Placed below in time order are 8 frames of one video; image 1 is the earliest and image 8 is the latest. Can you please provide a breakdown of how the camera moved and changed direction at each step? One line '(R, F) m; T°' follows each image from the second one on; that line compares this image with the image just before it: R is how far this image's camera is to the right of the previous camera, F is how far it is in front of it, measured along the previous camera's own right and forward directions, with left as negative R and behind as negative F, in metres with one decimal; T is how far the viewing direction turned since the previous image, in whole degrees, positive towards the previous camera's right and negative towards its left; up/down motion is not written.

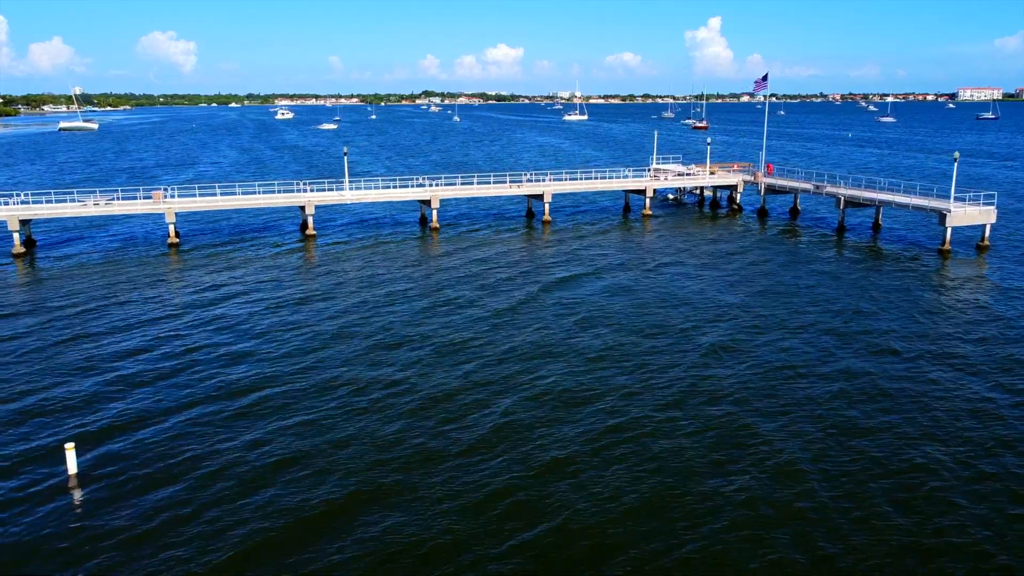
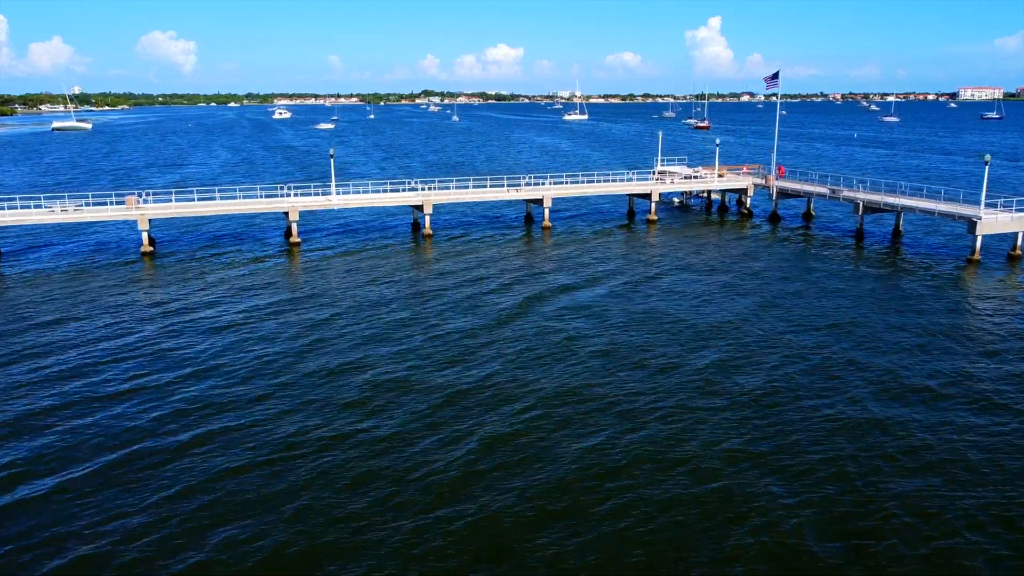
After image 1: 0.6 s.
(+0.2, +2.7) m; 0°
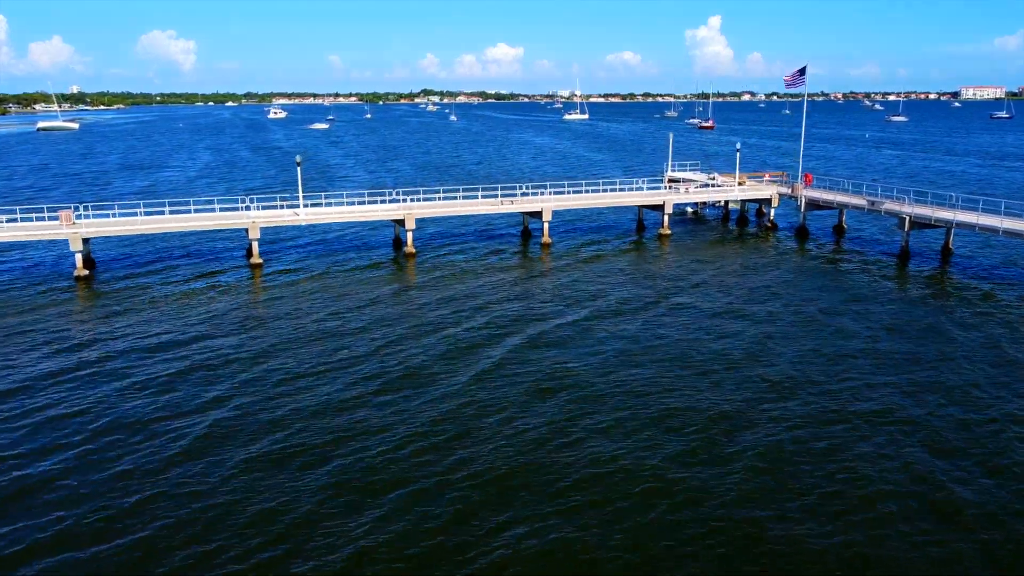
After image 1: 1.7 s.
(+0.4, +5.6) m; 0°
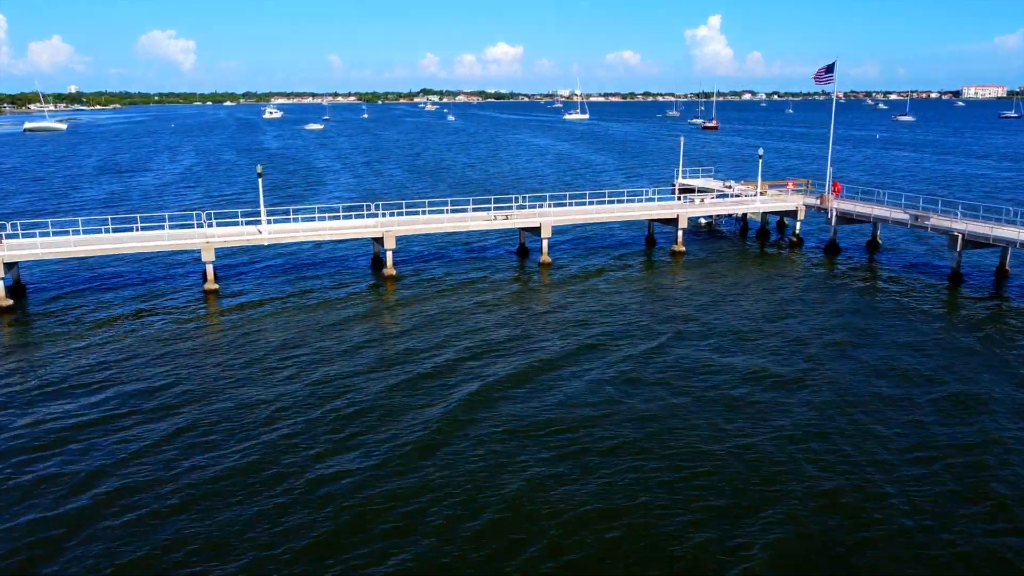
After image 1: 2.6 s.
(+0.4, +4.8) m; 0°
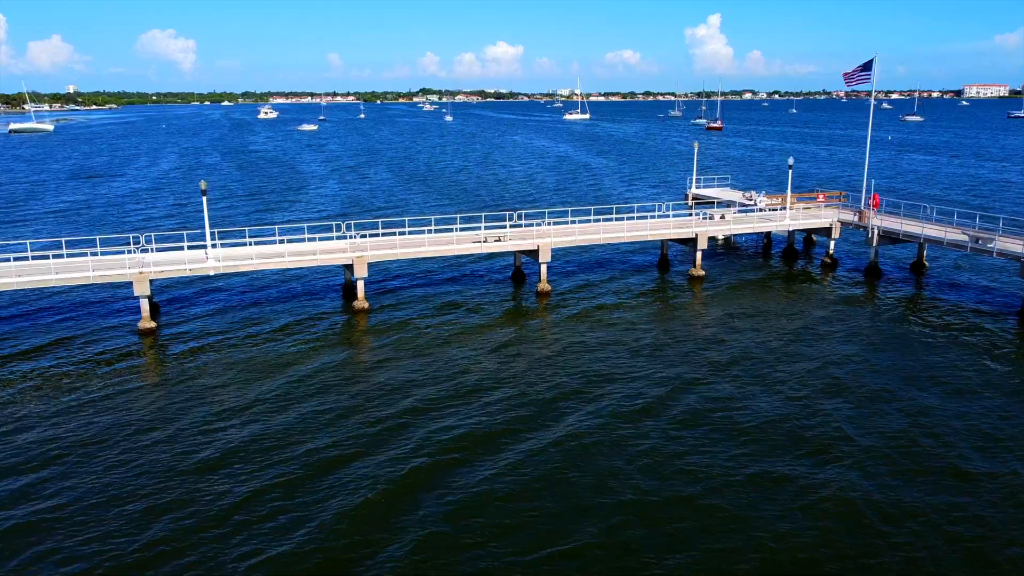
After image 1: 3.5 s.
(+0.4, +5.1) m; 0°
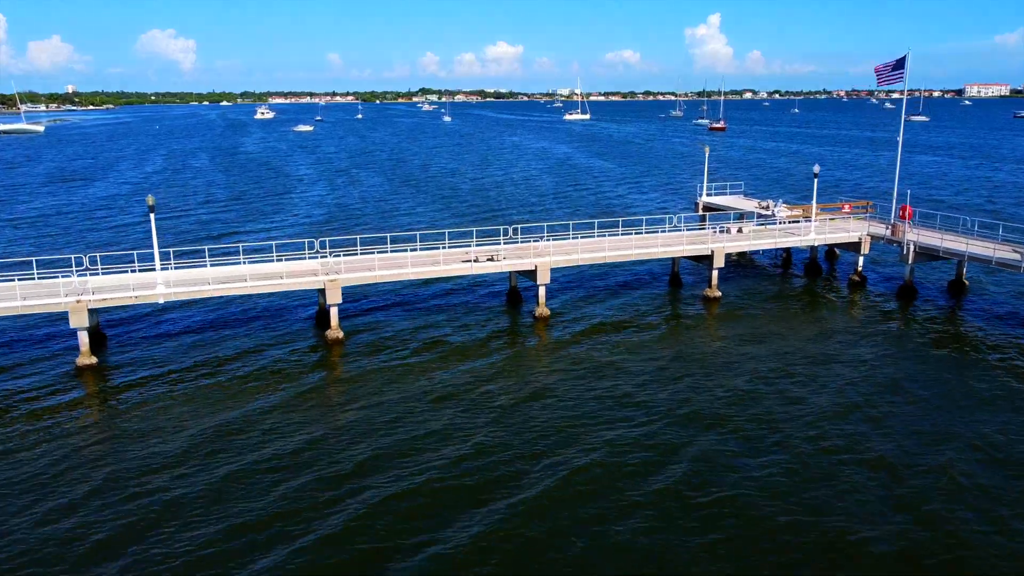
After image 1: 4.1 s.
(+0.3, +3.5) m; 0°
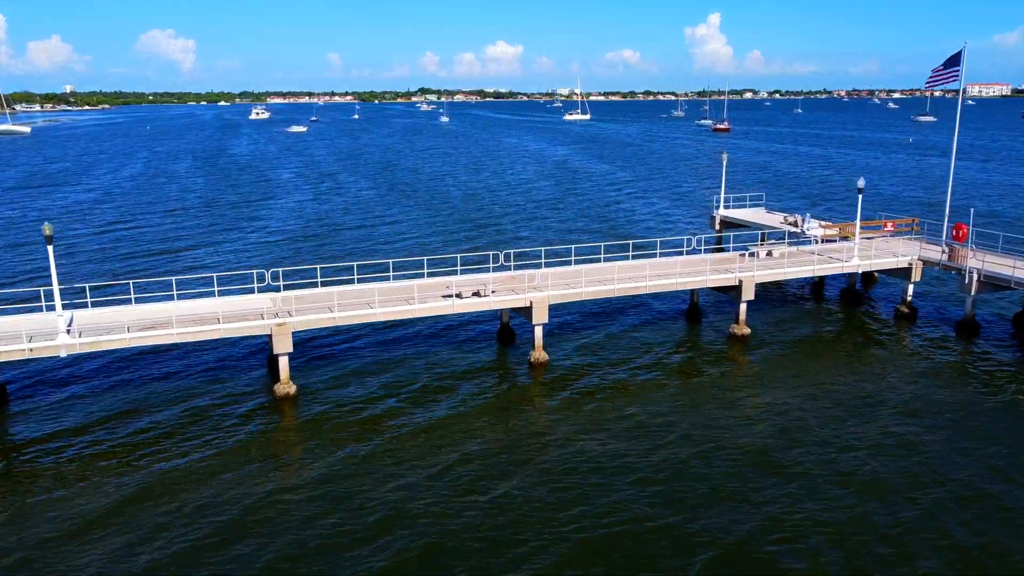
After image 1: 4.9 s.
(+0.4, +4.7) m; 0°
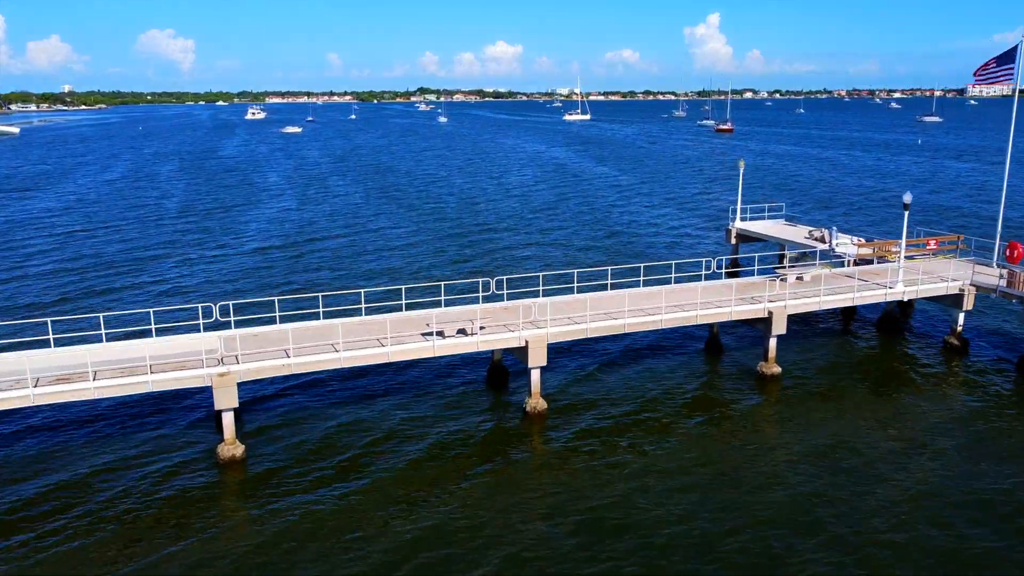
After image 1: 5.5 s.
(+0.3, +3.6) m; 0°
